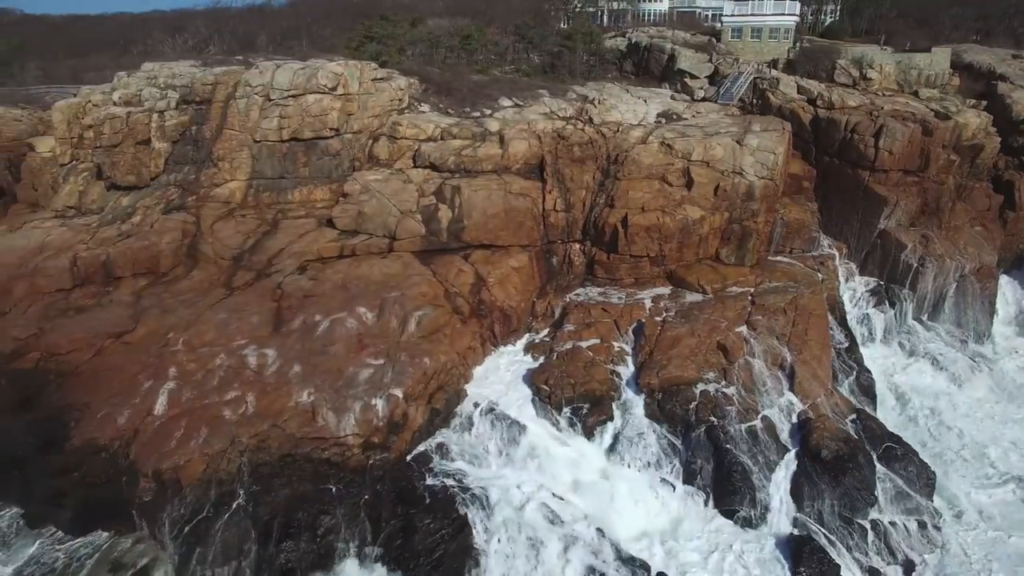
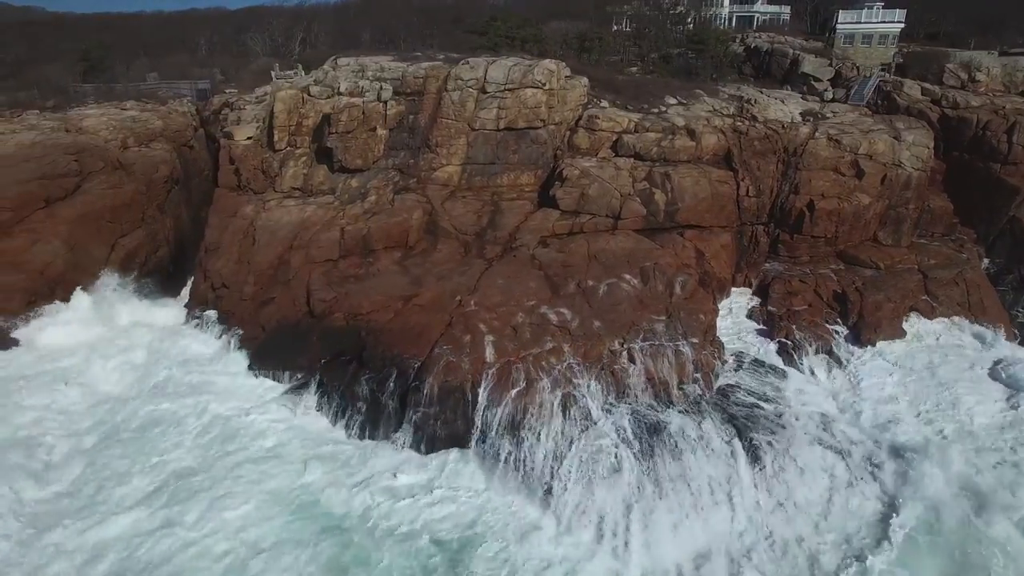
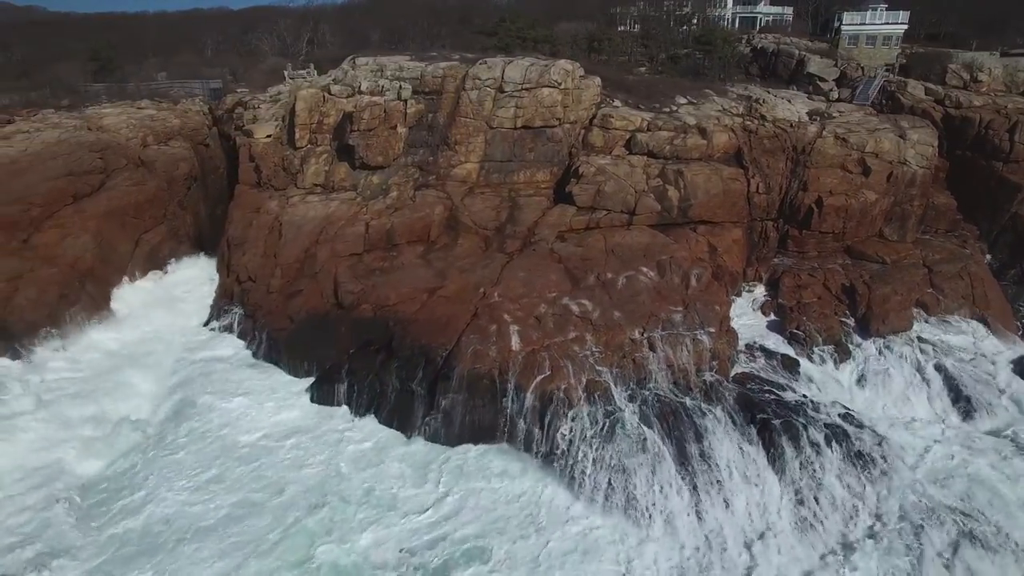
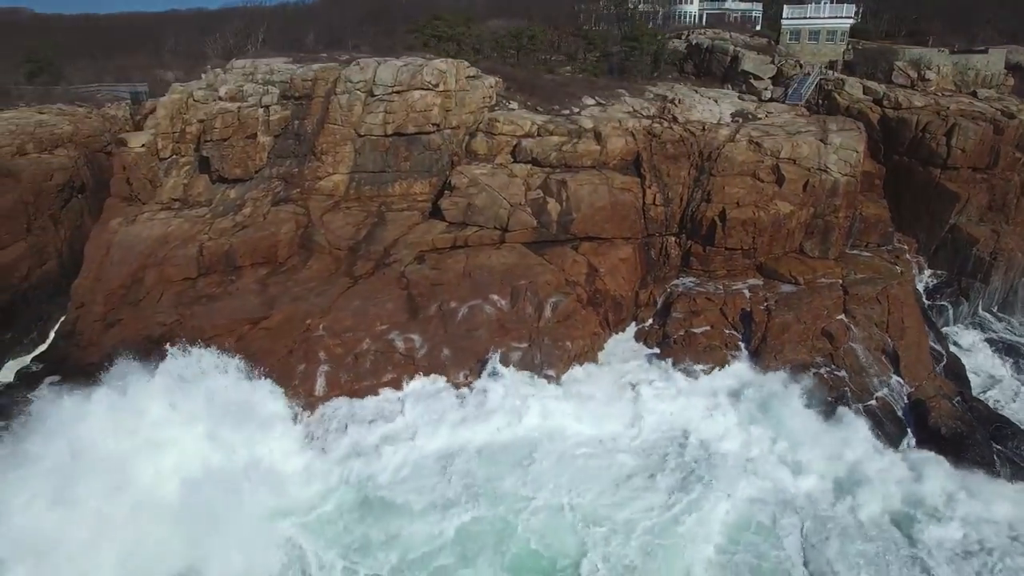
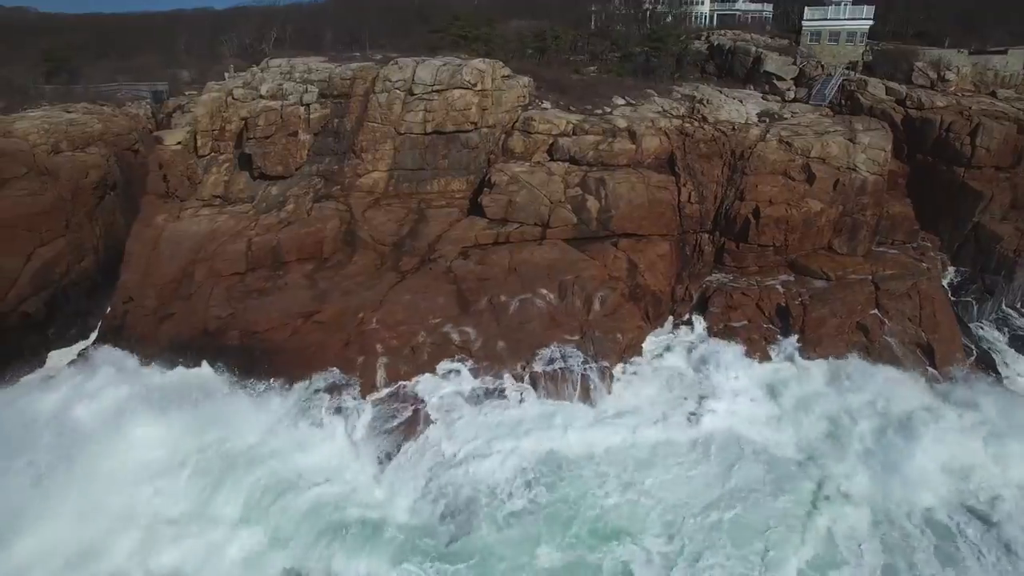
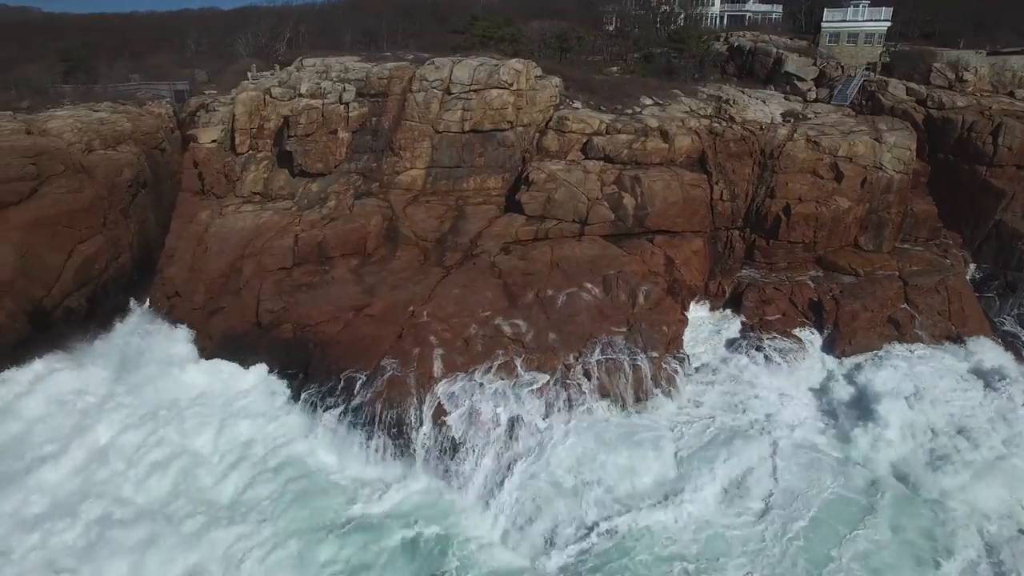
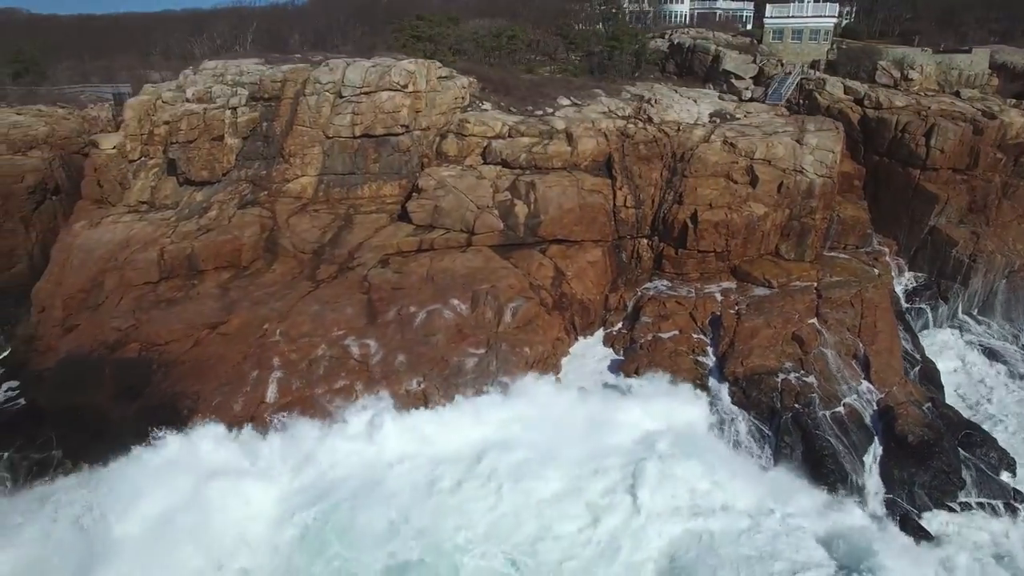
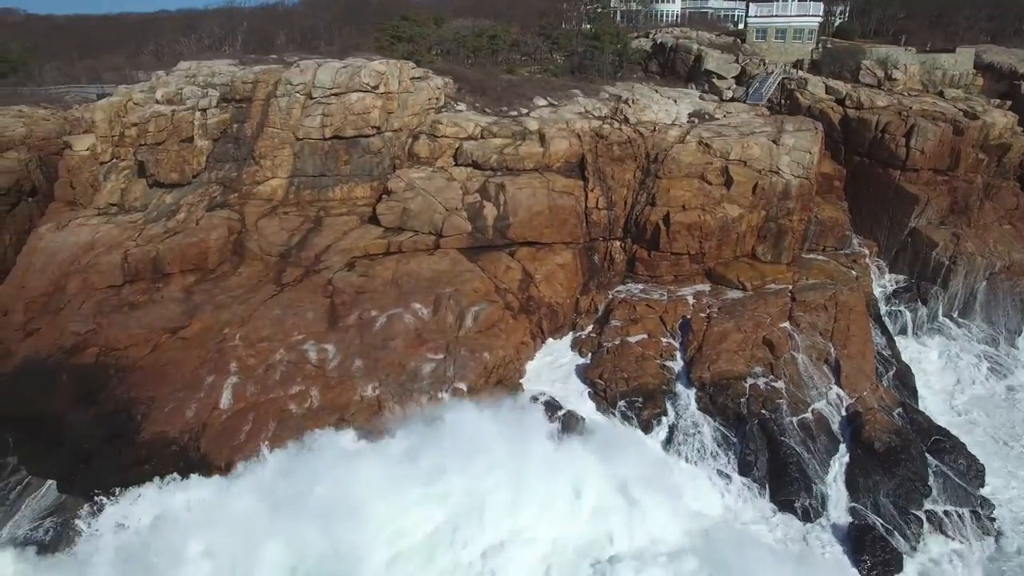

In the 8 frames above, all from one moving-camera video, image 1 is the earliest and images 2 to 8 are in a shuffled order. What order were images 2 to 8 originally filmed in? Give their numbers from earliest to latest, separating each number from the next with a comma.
8, 7, 4, 5, 6, 2, 3
